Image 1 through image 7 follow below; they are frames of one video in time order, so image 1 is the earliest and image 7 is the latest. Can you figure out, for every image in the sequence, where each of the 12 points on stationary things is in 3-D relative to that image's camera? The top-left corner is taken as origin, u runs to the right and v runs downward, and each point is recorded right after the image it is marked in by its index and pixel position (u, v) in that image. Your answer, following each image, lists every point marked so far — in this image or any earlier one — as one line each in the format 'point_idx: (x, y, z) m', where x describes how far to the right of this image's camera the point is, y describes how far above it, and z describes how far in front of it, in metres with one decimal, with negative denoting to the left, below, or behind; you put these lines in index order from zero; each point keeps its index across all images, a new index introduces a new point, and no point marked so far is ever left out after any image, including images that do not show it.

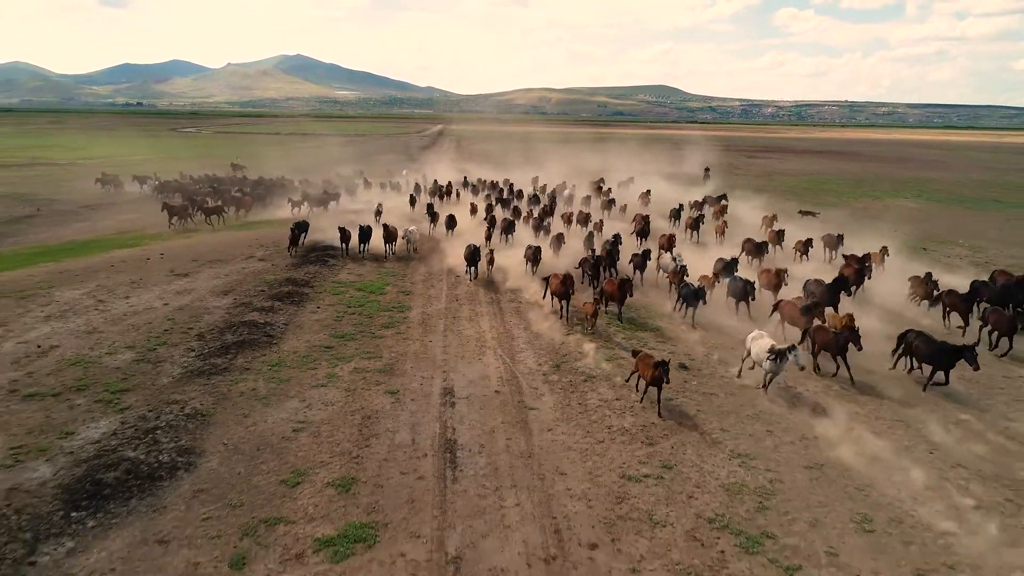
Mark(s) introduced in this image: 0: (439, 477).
0: (-0.9, -2.3, +9.6) m
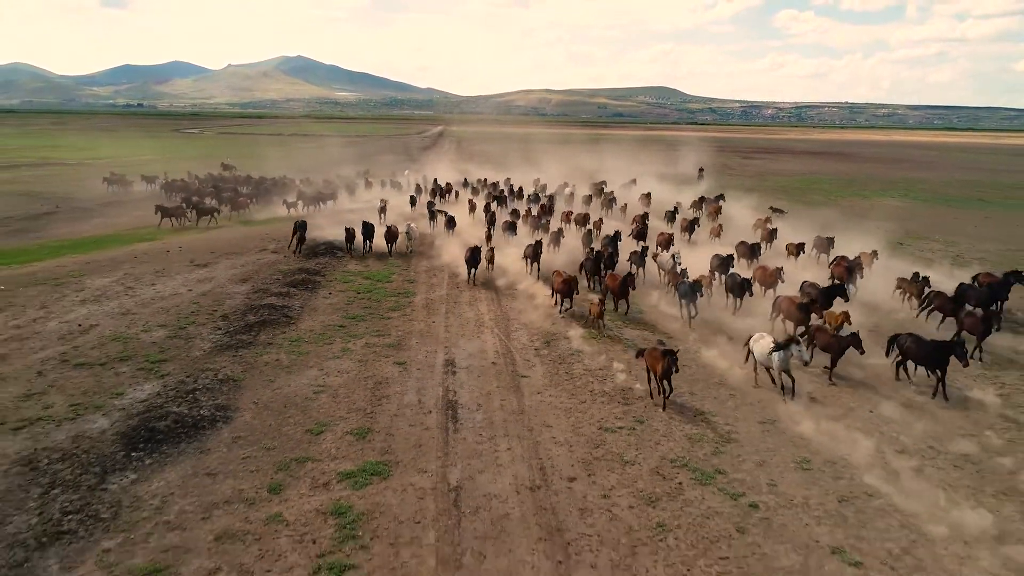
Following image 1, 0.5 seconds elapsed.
0: (-1.0, -2.0, +11.2) m
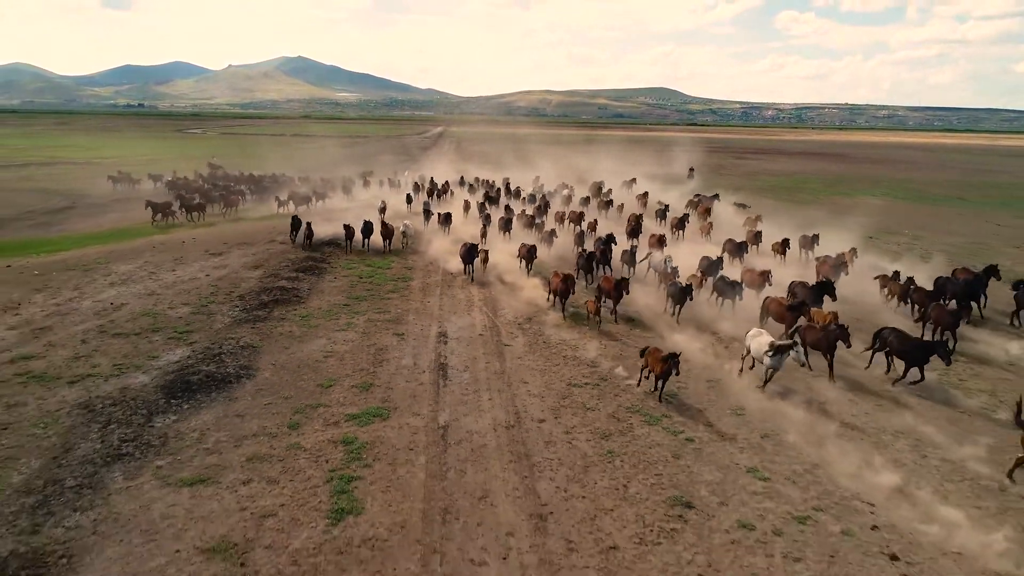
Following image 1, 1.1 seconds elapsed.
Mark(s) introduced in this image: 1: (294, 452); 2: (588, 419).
0: (-1.3, -1.6, +13.0) m
1: (-2.8, -2.1, +10.2) m
2: (+1.1, -1.9, +11.6) m
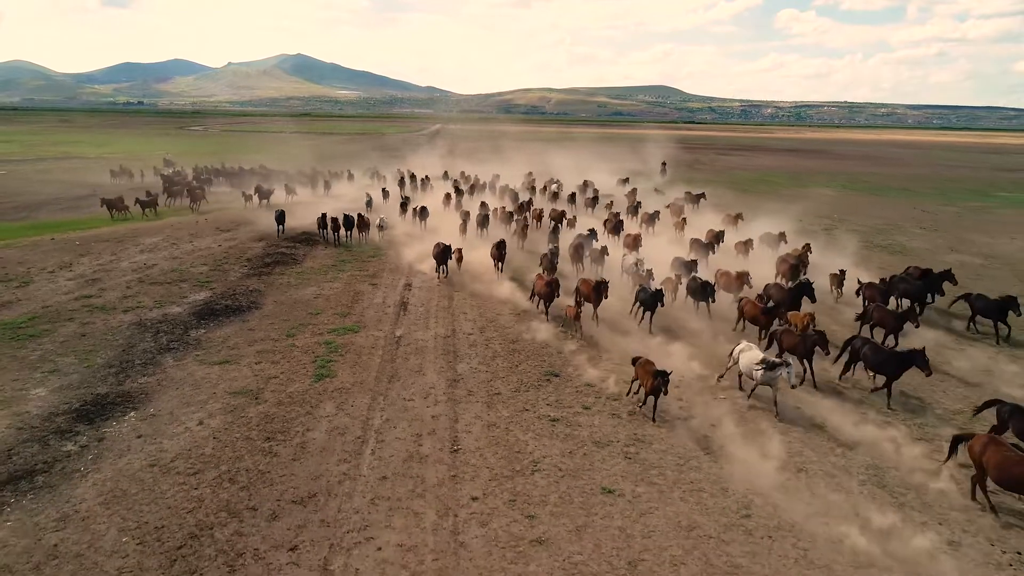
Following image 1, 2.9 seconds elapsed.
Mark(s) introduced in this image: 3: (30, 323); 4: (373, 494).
0: (-2.5, -0.5, +17.4) m
1: (-4.1, -1.1, +14.6) m
2: (-0.2, -0.9, +16.0) m
3: (-9.7, -0.7, +16.0) m
4: (-1.6, -2.3, +9.1) m
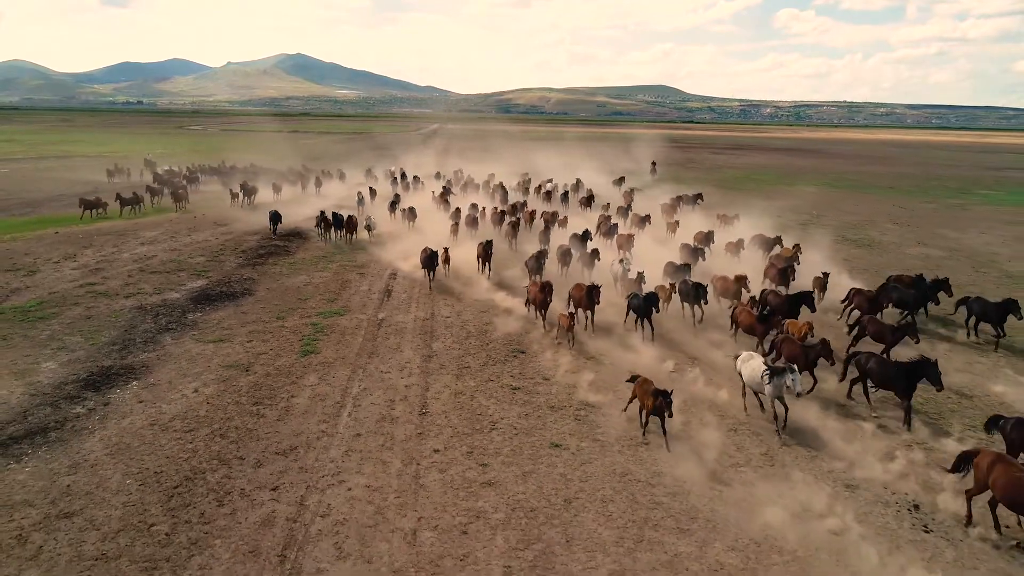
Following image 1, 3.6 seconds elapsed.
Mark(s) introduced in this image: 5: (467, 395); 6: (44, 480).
0: (-3.1, -0.3, +18.6) m
1: (-4.6, -0.8, +15.8) m
2: (-0.7, -0.6, +17.2) m
3: (-10.2, -0.4, +17.2) m
4: (-2.1, -2.0, +10.3) m
5: (-0.7, -1.6, +12.3) m
6: (-5.4, -2.2, +9.2) m
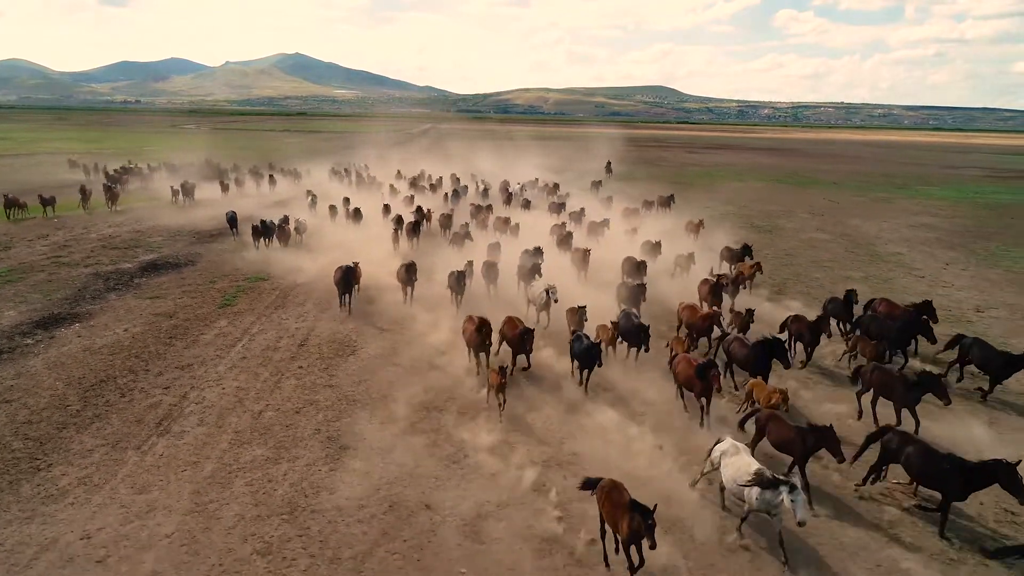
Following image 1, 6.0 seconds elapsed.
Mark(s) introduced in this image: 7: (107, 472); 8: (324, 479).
0: (-5.7, +0.5, +21.7) m
1: (-7.2, 0.0, +18.8) m
2: (-3.3, +0.1, +20.2) m
3: (-12.8, +0.4, +20.3) m
4: (-4.7, -1.3, +13.3) m
5: (-3.2, -0.9, +15.4) m
6: (-7.9, -1.4, +12.2) m
7: (-4.7, -2.1, +9.3) m
8: (-2.2, -2.2, +9.3) m
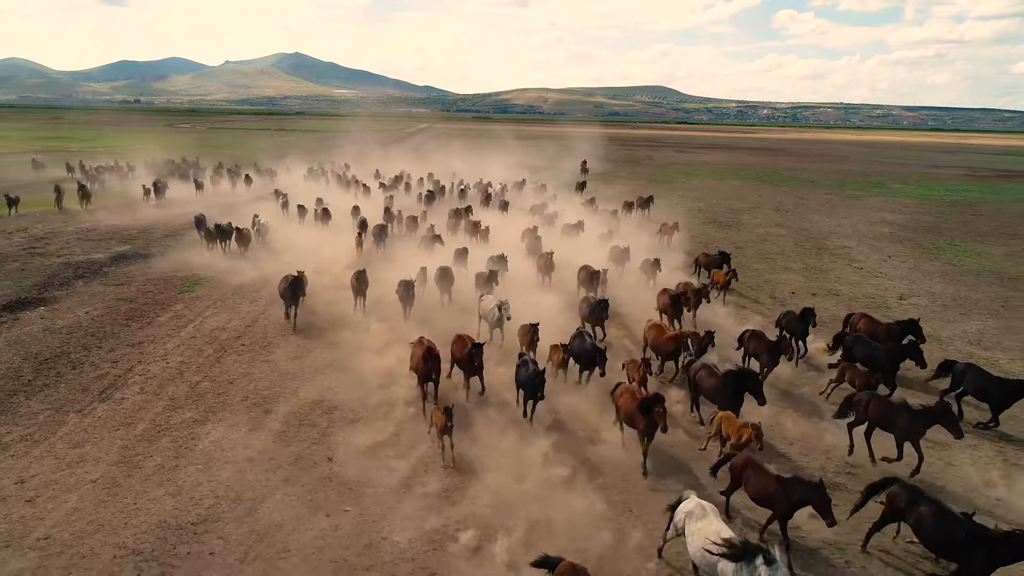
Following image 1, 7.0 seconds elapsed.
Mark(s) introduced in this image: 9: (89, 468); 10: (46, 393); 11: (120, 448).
0: (-7.0, +0.8, +22.7) m
1: (-8.5, +0.3, +19.9) m
2: (-4.6, +0.4, +21.3) m
3: (-14.1, +0.7, +21.3) m
4: (-6.0, -1.0, +14.4) m
5: (-4.6, -0.6, +16.4) m
6: (-9.2, -1.1, +13.3) m
7: (-6.0, -1.8, +10.3) m
8: (-3.5, -1.9, +10.3) m
9: (-5.0, -2.1, +9.3) m
10: (-6.8, -1.5, +11.6) m
11: (-4.9, -2.0, +9.9) m
